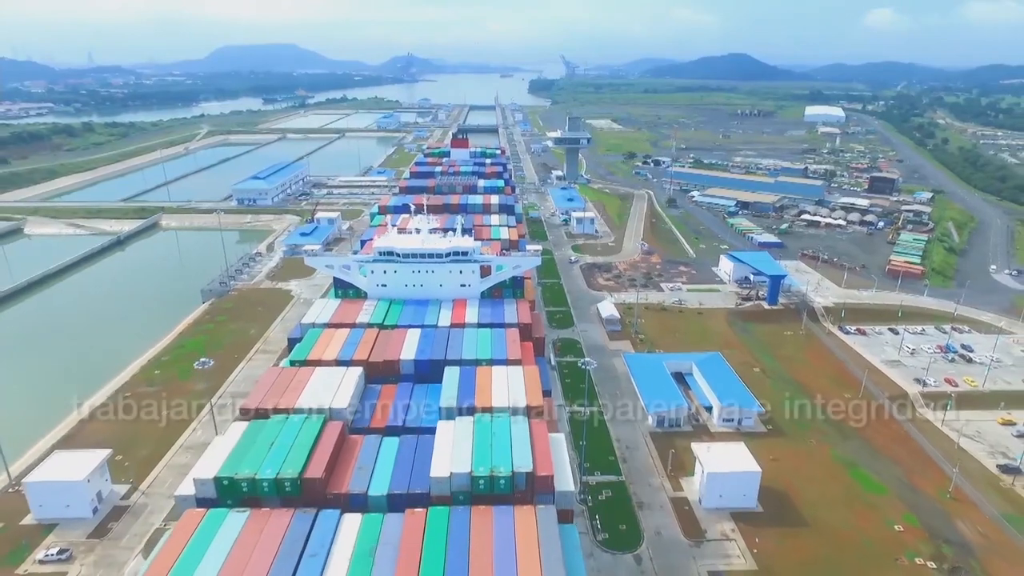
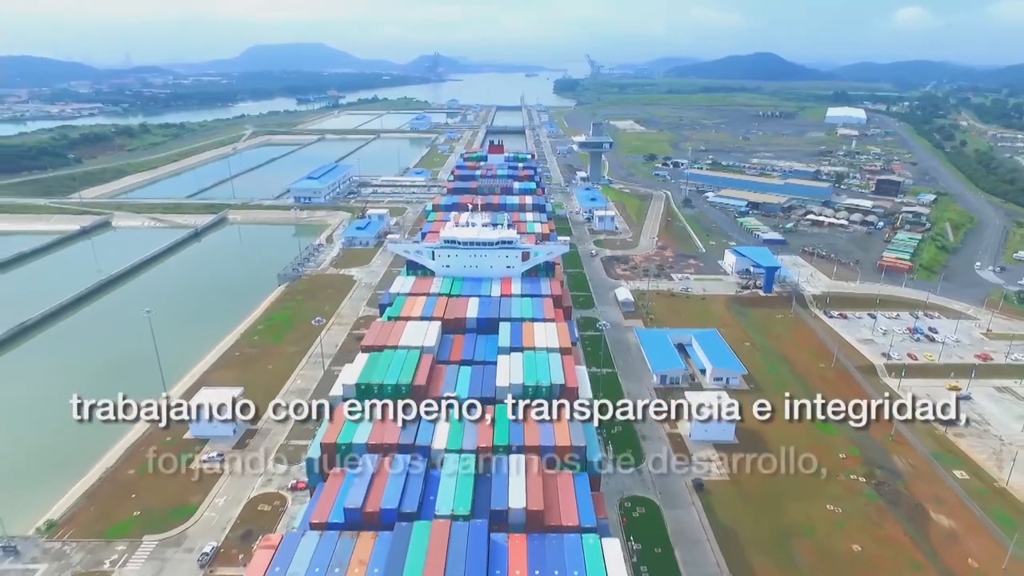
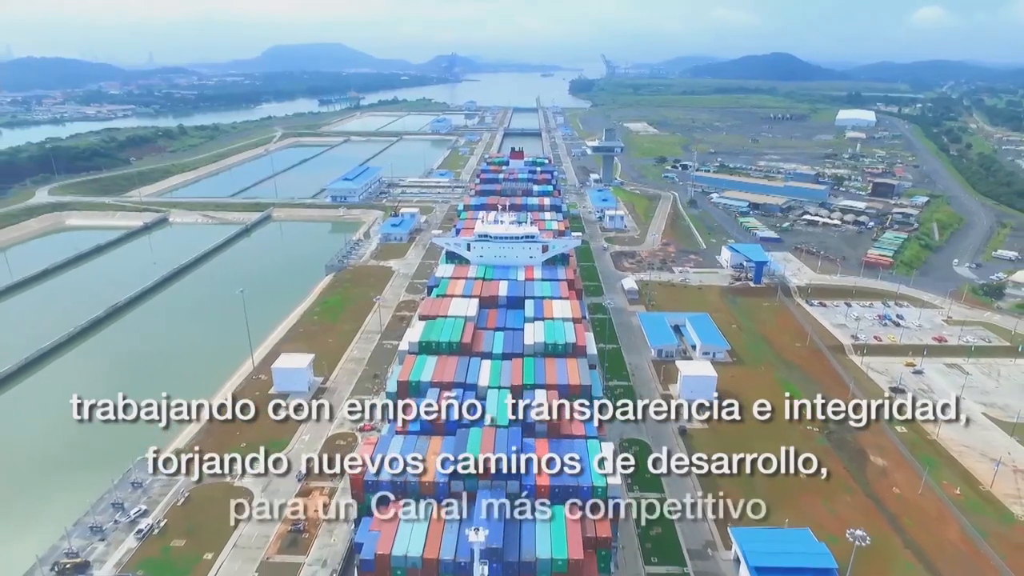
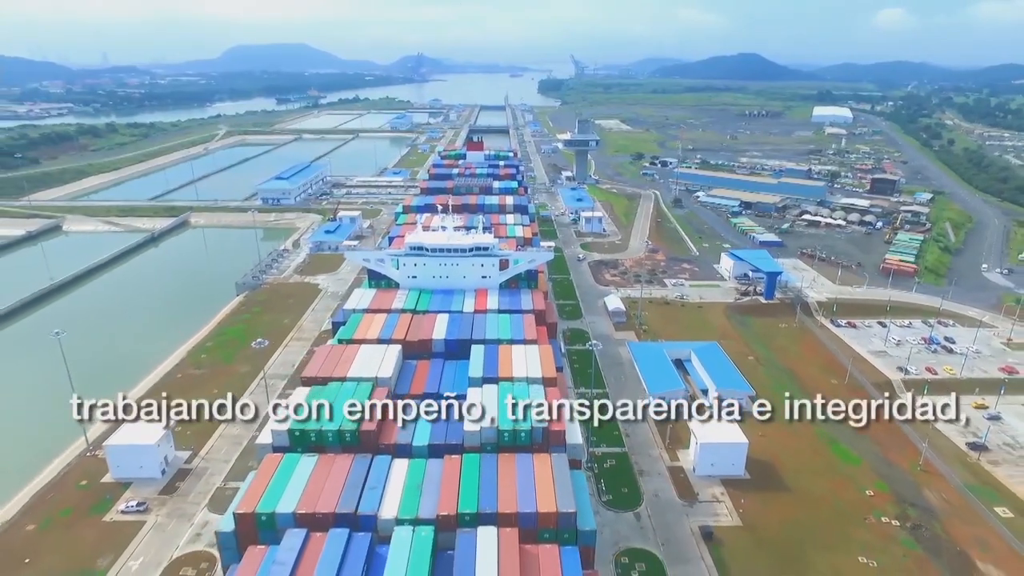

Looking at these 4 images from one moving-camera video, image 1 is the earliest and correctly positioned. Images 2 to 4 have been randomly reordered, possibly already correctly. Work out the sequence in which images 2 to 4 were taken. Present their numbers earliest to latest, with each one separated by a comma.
4, 2, 3
